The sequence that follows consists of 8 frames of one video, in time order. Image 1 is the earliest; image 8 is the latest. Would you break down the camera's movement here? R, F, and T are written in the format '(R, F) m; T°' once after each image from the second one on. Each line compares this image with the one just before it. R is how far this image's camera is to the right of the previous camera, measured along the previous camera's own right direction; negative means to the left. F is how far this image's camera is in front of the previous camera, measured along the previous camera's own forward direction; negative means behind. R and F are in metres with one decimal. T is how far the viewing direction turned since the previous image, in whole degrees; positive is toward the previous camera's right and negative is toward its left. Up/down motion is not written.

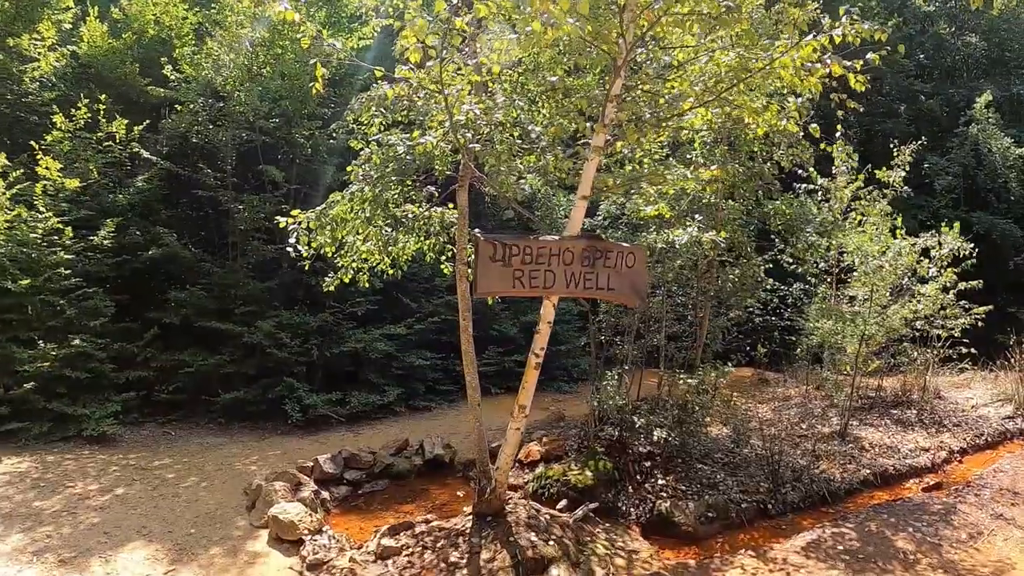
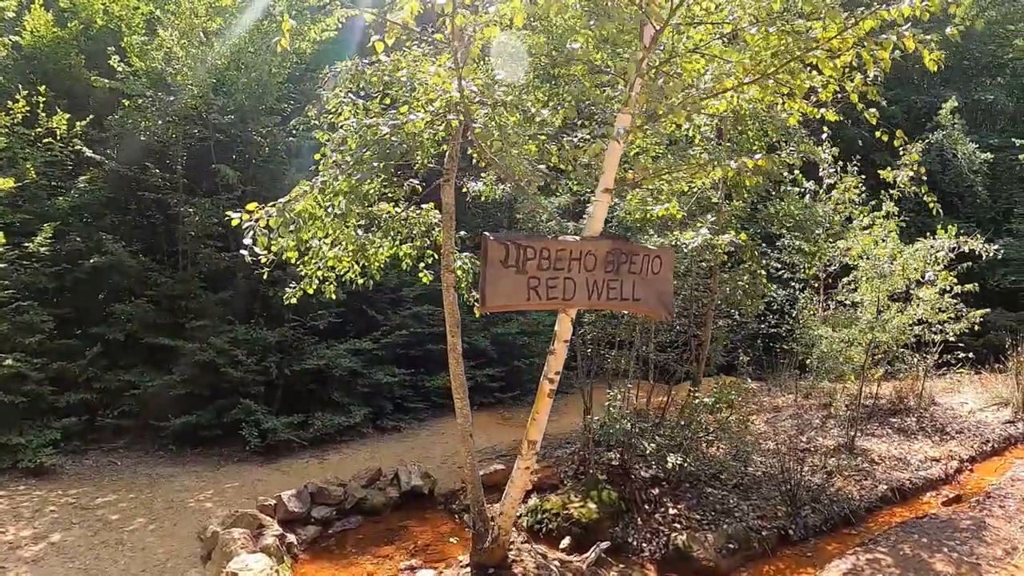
(-0.2, +1.0) m; +2°
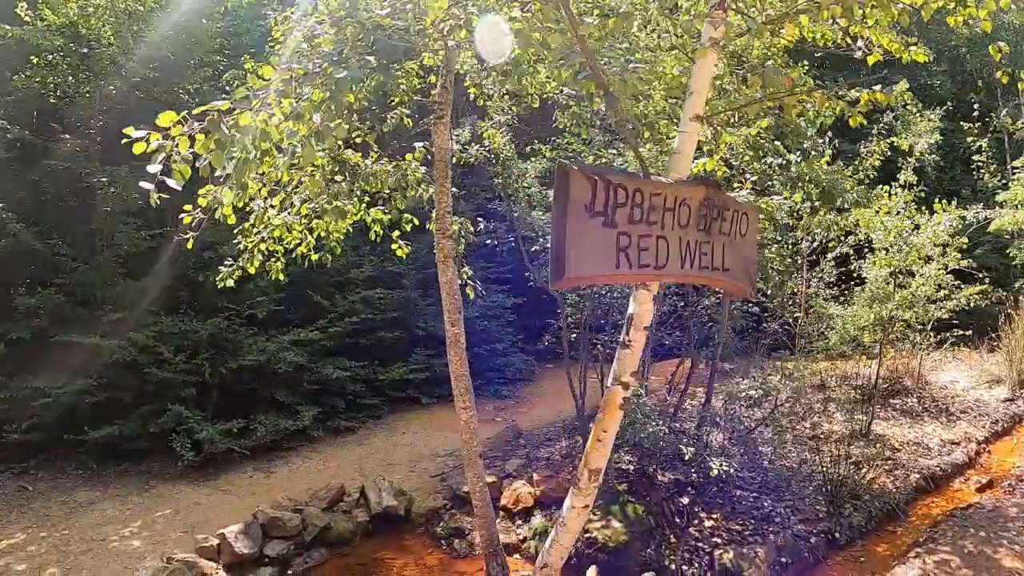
(-0.4, +1.5) m; +4°
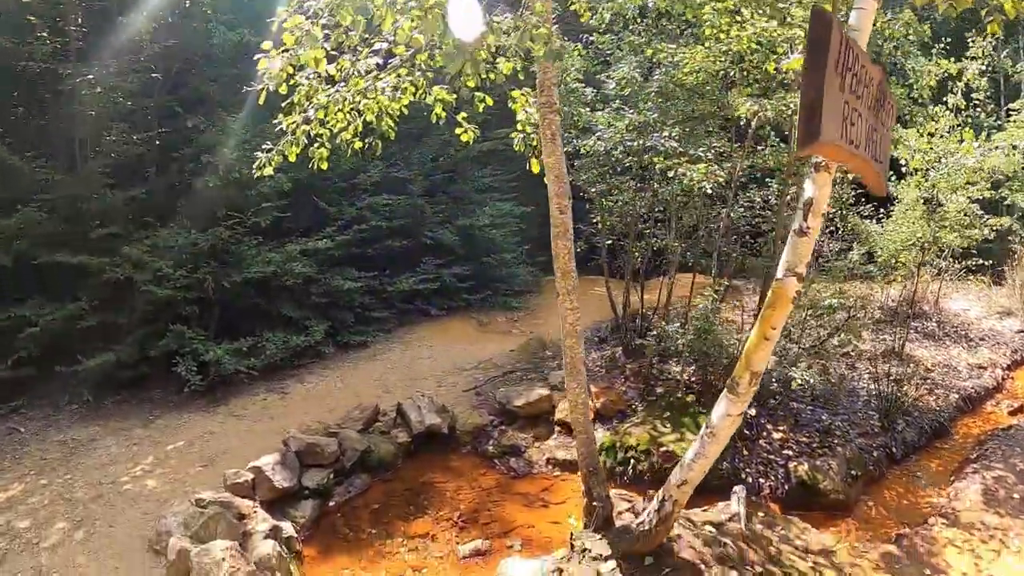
(-0.6, +0.6) m; +2°
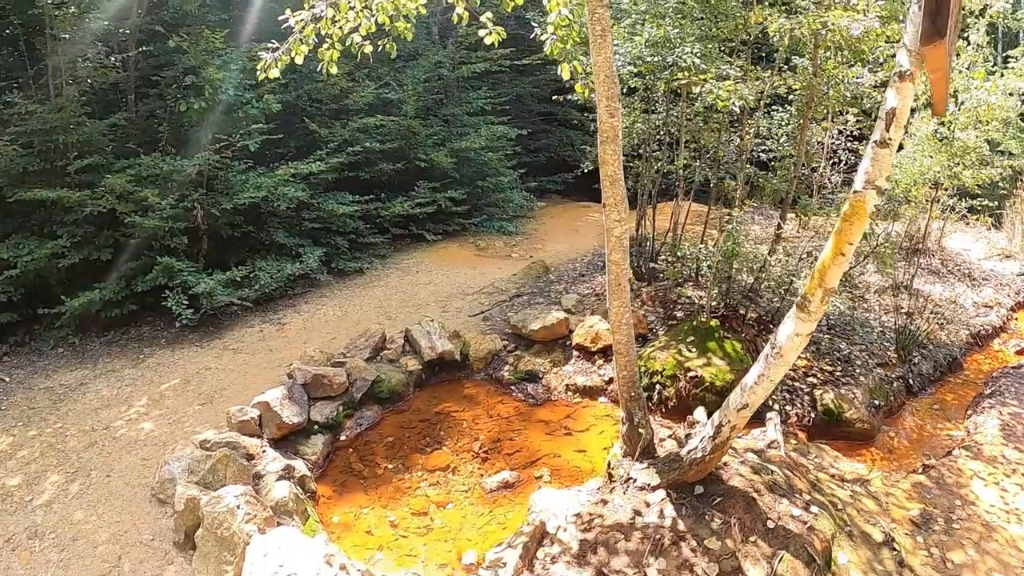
(-0.2, +0.3) m; +1°
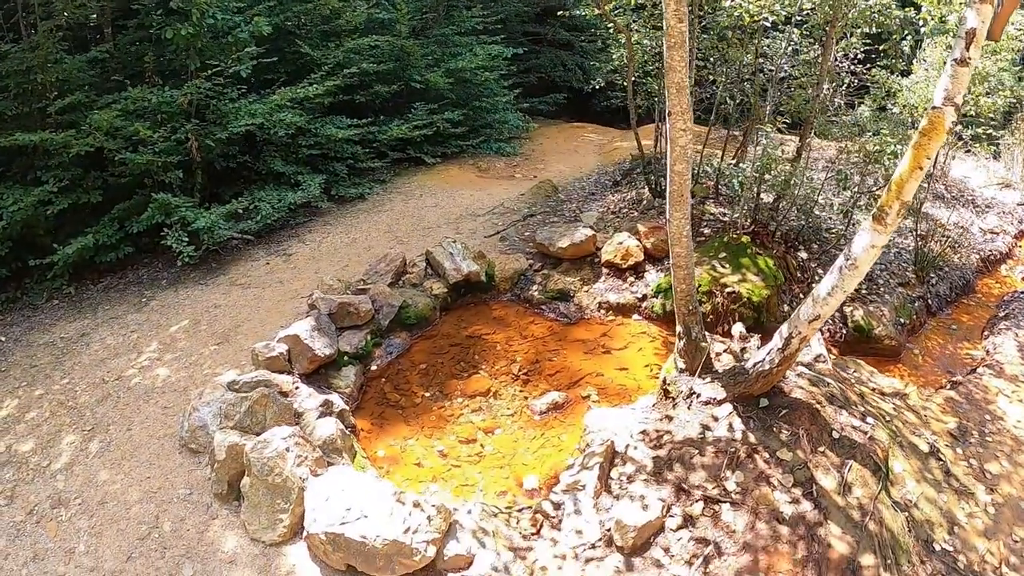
(-0.3, +0.2) m; +1°
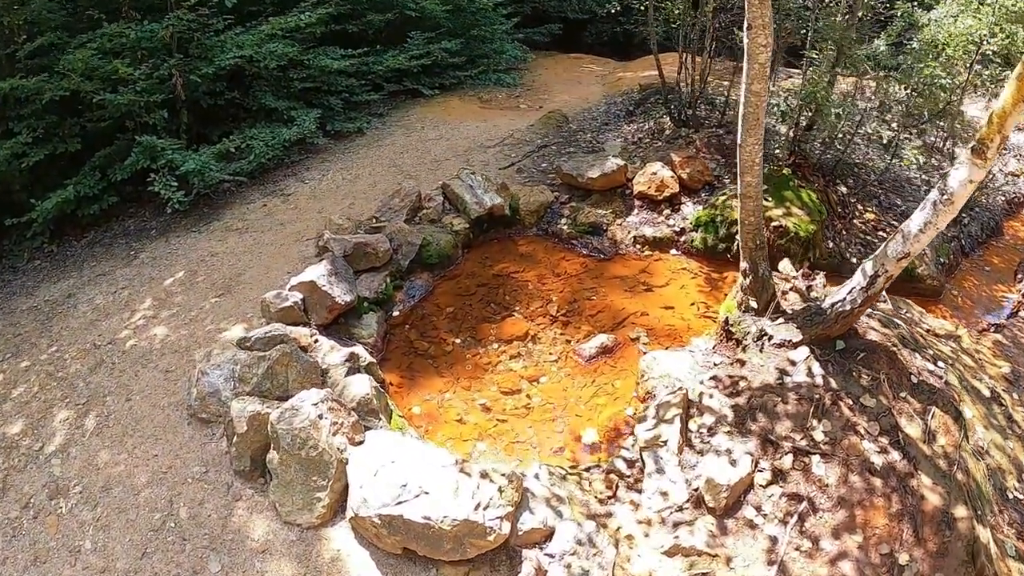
(-0.2, +0.4) m; +1°
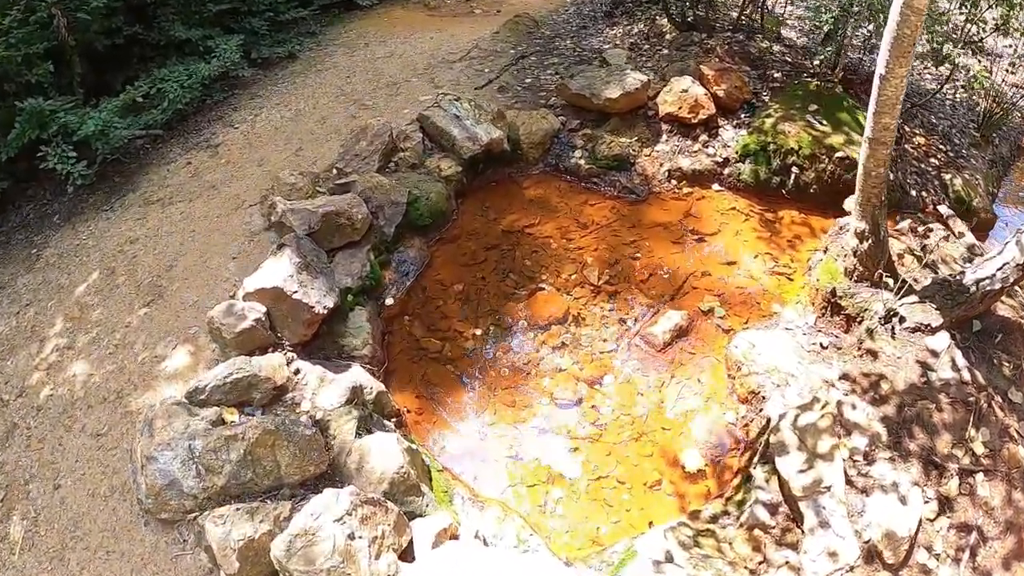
(-0.3, +0.9) m; +3°
